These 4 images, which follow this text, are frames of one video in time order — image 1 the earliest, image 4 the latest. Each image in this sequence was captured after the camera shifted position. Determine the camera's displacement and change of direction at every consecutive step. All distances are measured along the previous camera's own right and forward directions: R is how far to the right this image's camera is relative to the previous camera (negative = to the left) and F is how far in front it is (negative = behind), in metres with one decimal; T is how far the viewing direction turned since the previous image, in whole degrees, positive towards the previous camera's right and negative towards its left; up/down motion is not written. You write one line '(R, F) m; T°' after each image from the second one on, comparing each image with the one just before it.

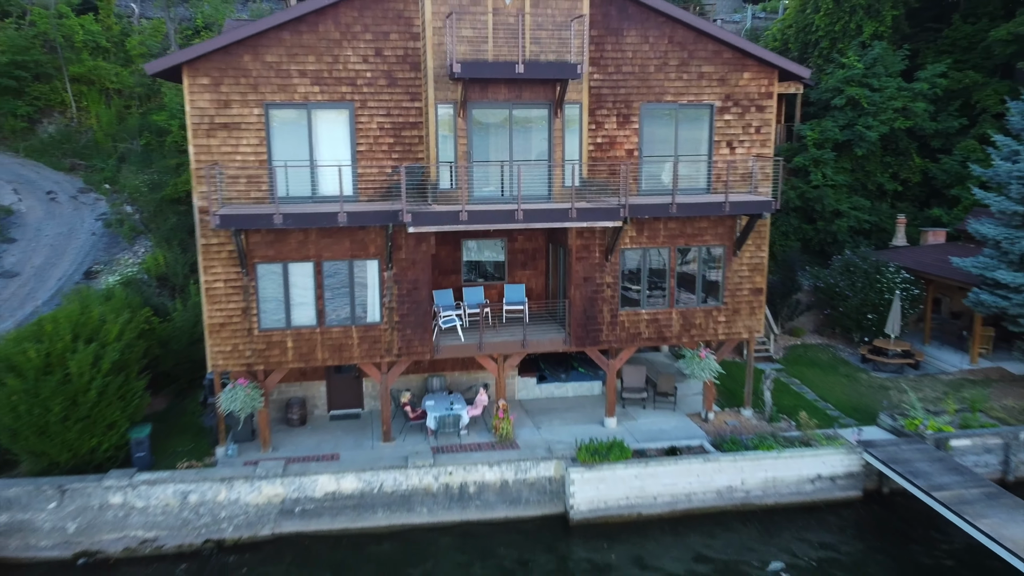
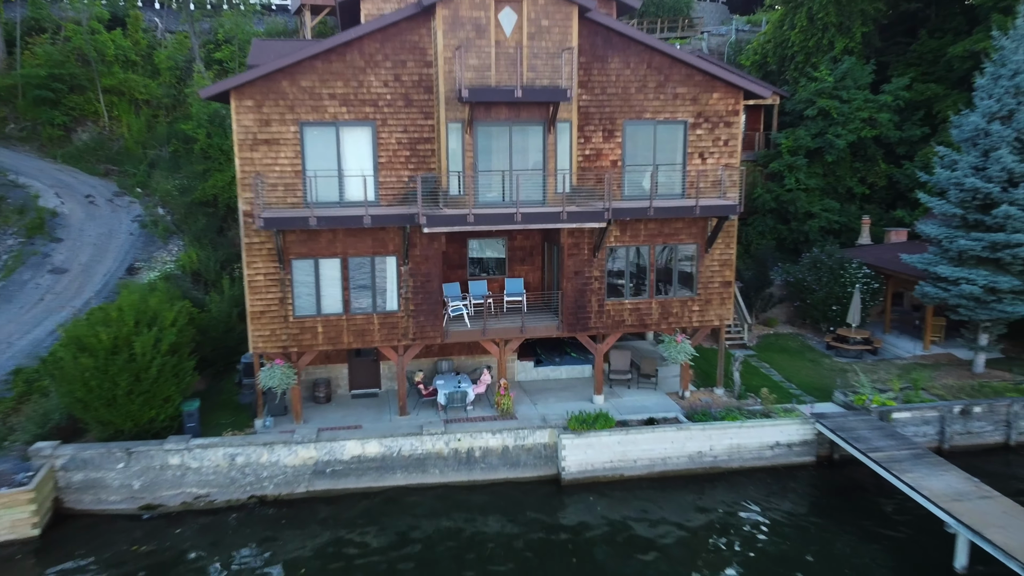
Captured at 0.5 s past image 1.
(0.0, -2.1) m; 0°
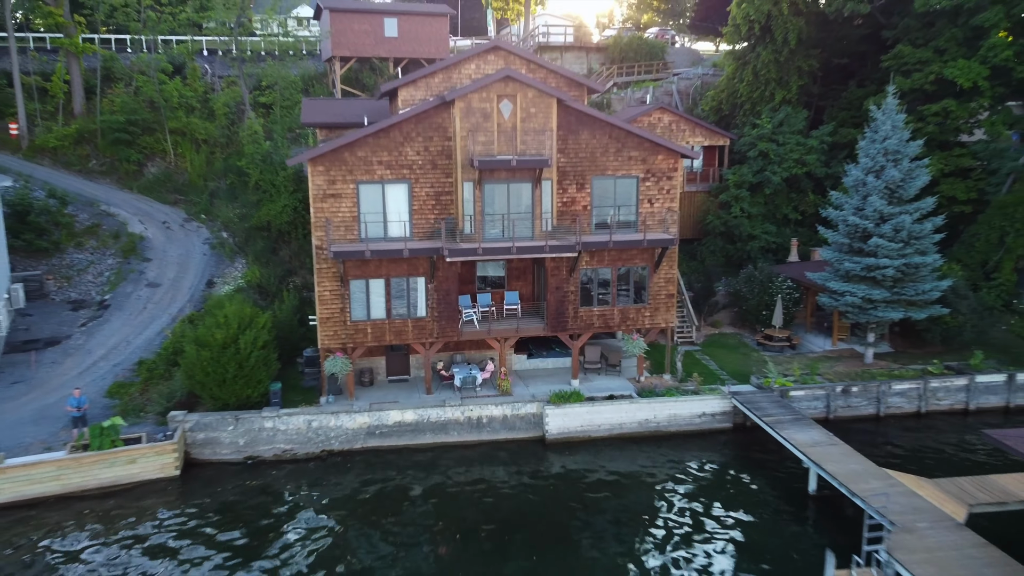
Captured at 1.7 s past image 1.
(+0.1, -5.8) m; 0°
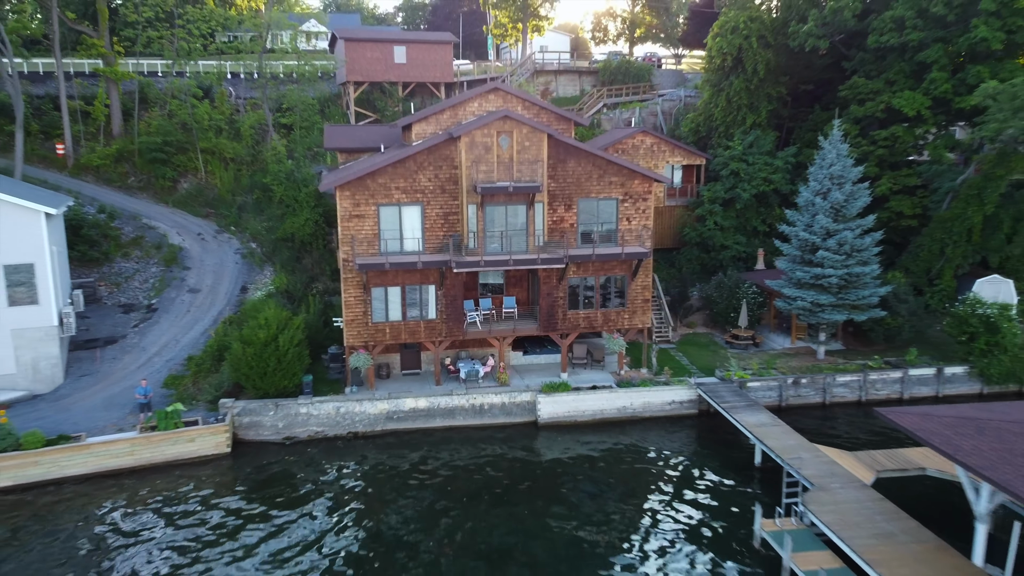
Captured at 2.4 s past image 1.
(+0.1, -3.7) m; 0°
